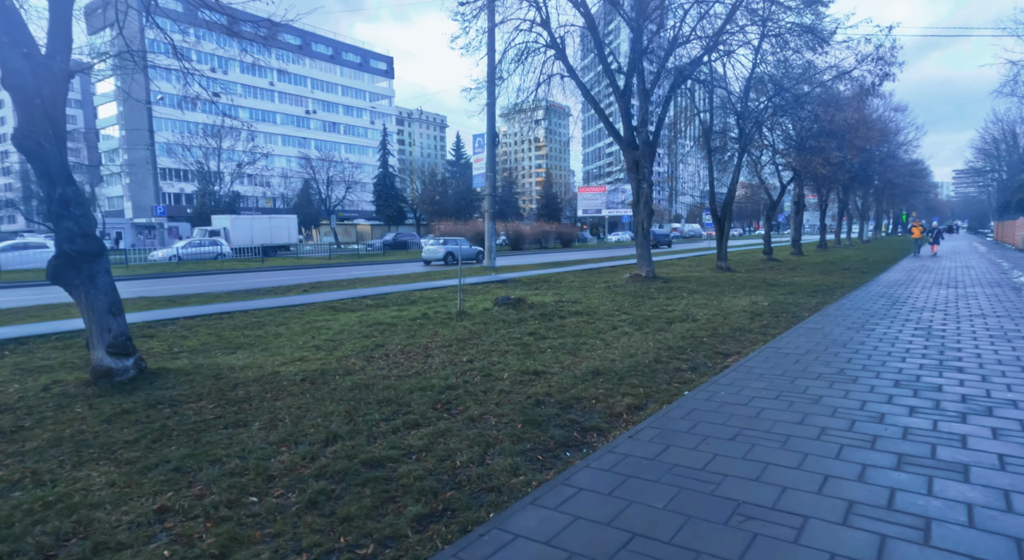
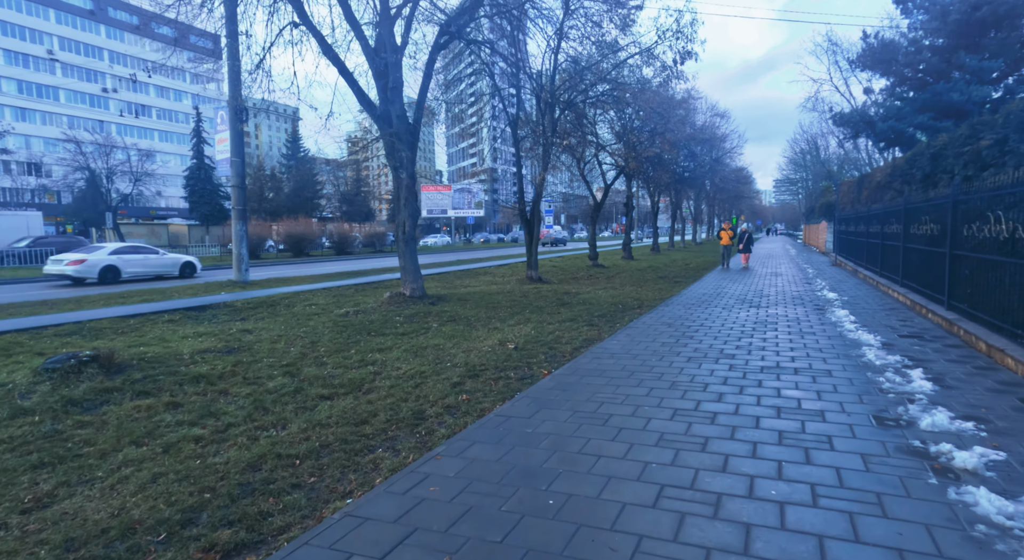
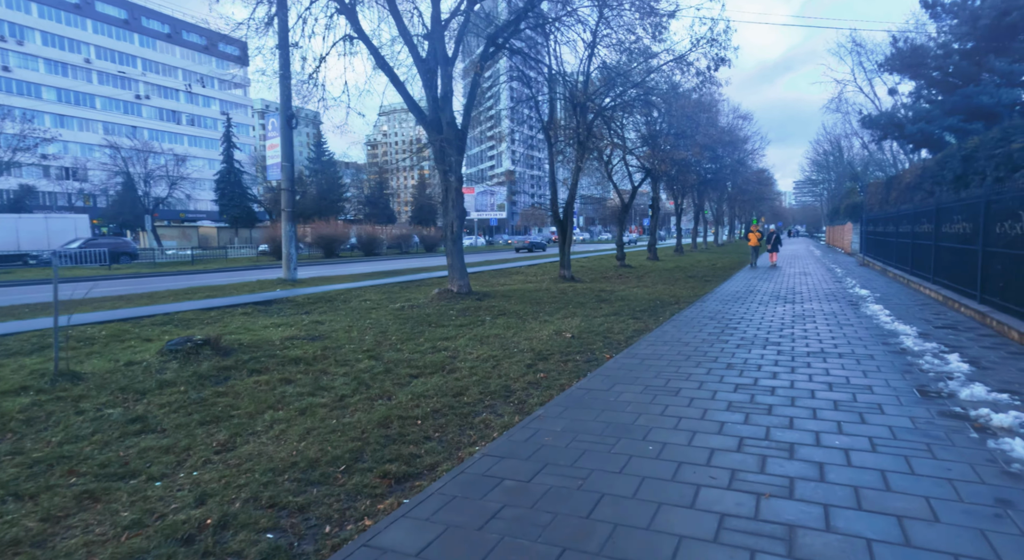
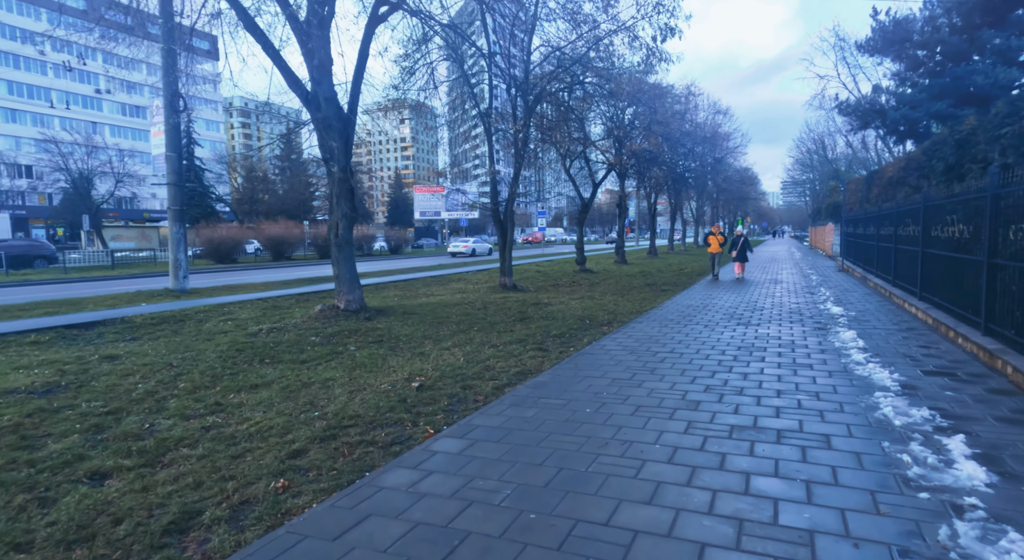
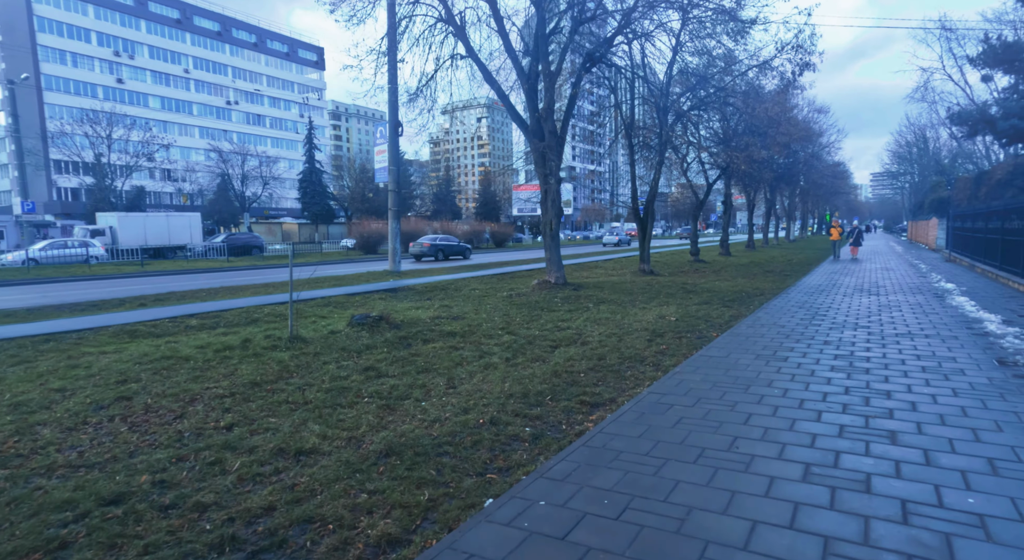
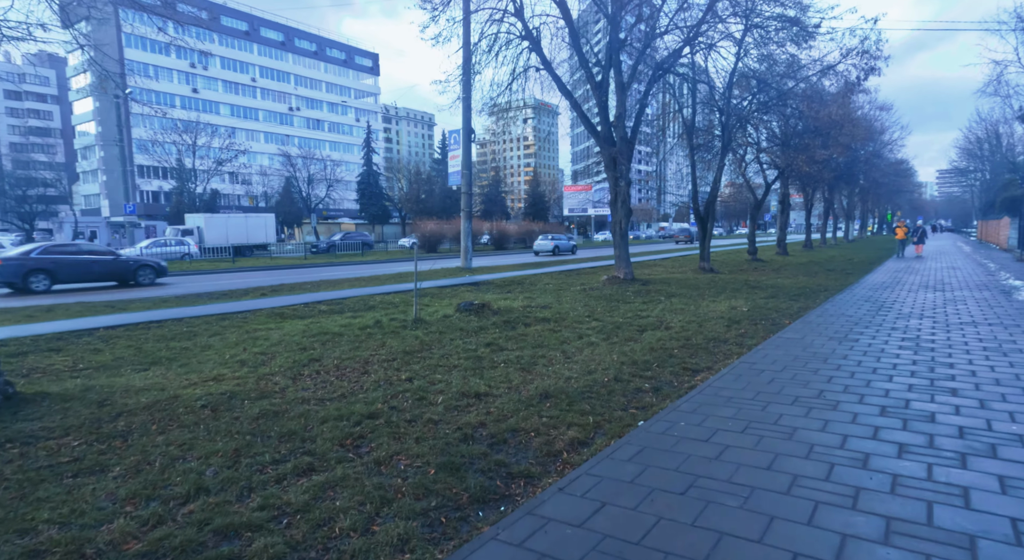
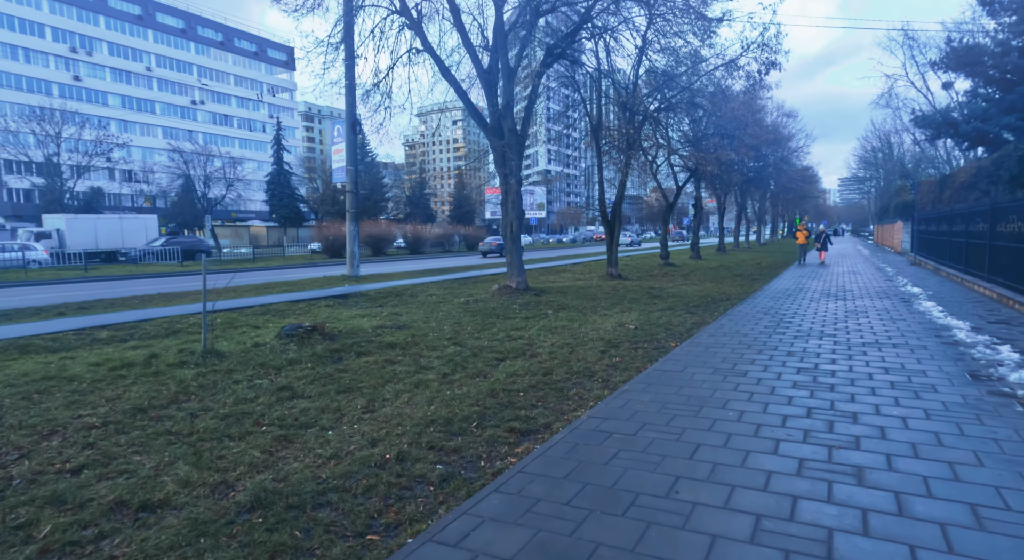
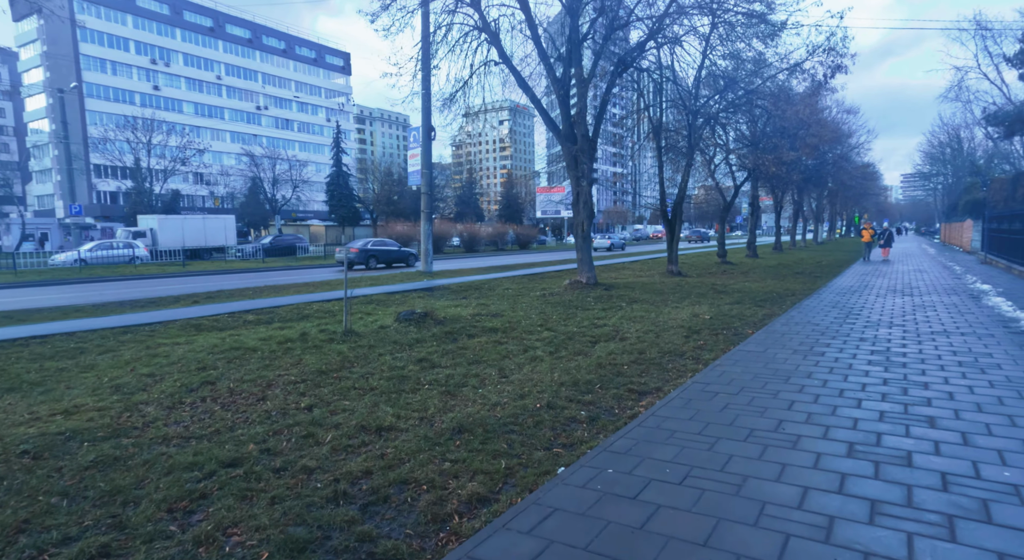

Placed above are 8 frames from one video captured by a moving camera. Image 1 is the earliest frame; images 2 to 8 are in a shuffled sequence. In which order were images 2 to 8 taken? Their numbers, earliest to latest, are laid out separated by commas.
6, 8, 5, 7, 3, 2, 4
